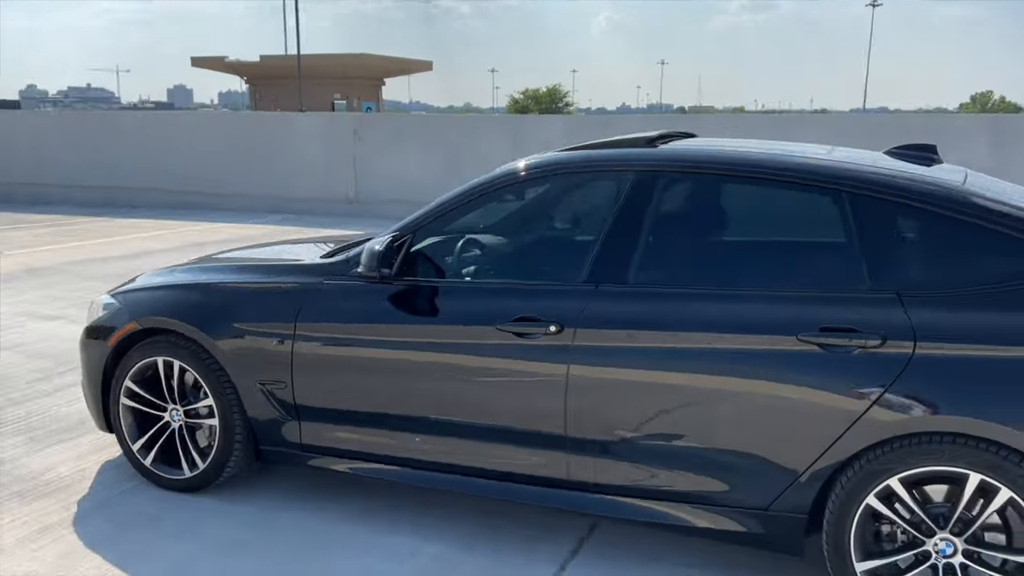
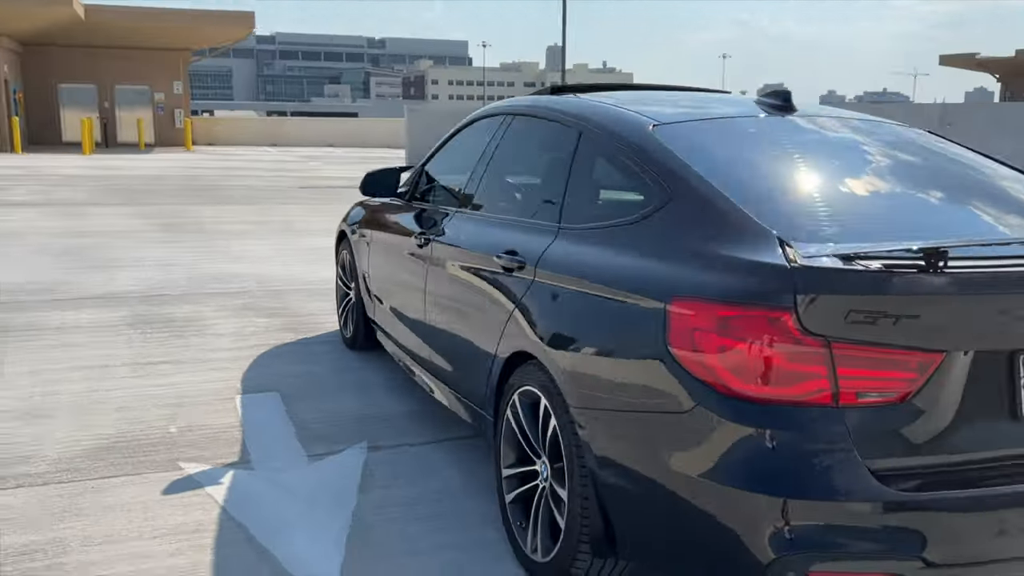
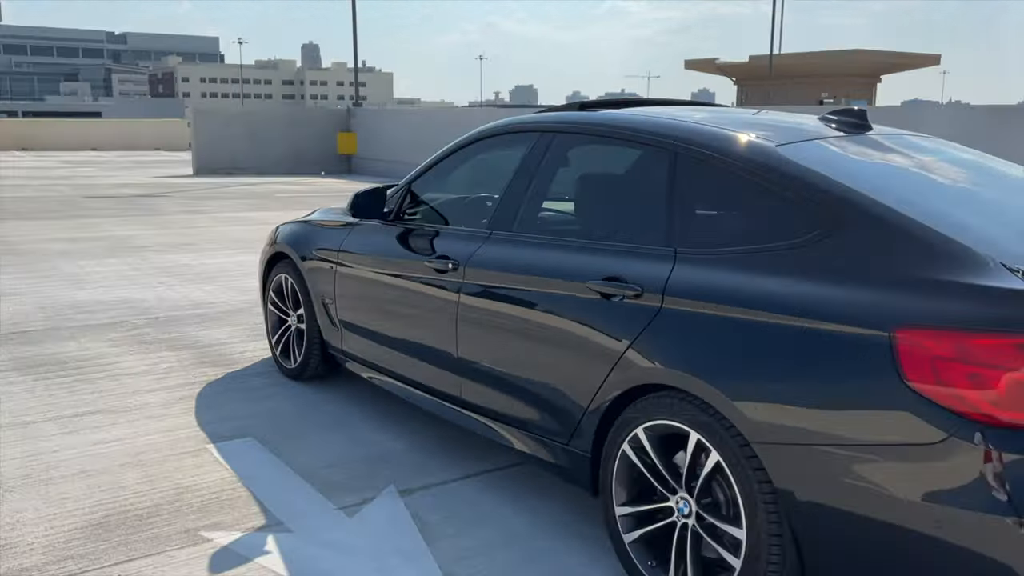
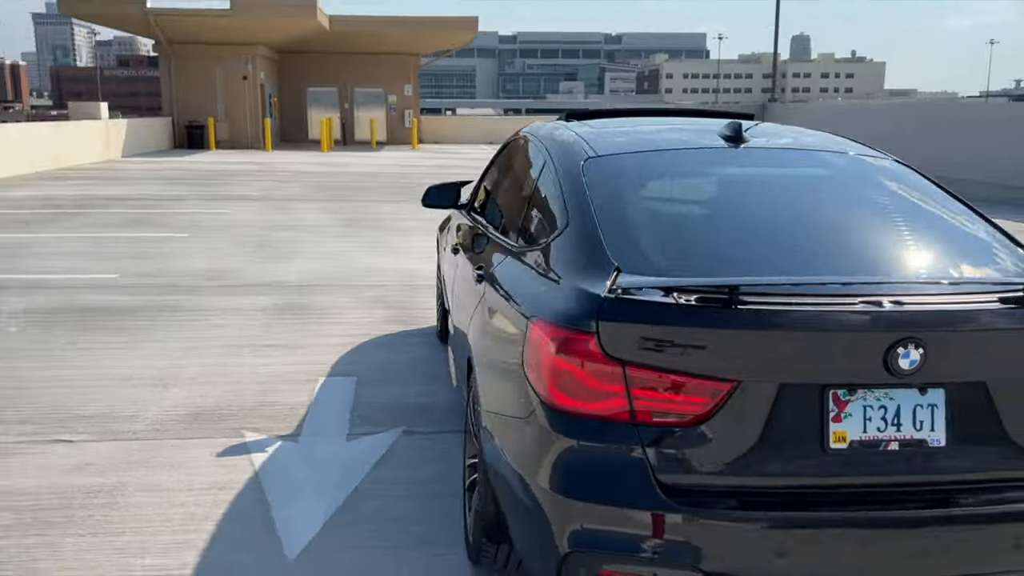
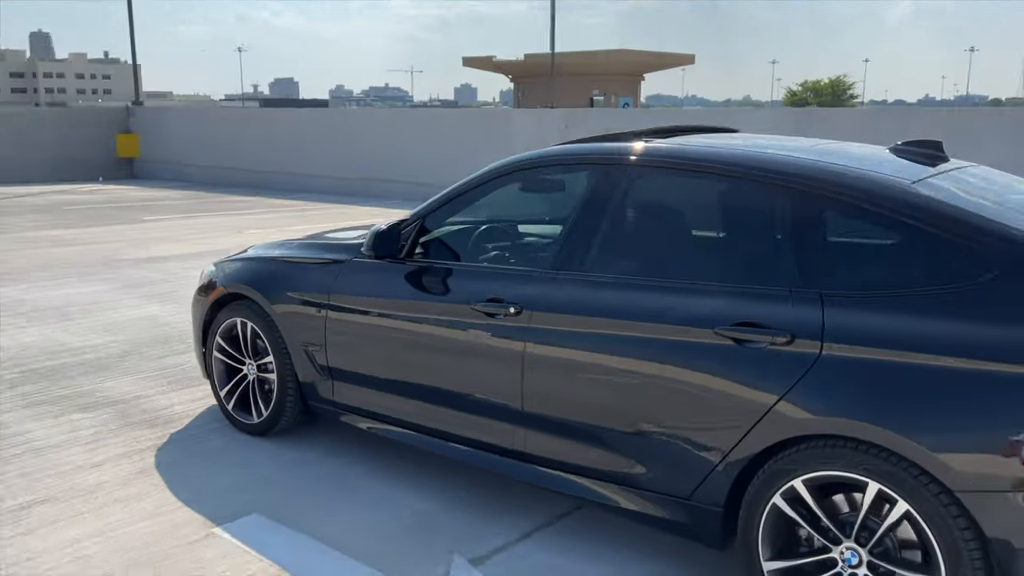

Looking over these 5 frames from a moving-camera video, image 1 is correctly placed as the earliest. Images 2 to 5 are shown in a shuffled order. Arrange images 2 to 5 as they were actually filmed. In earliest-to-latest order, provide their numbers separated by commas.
5, 3, 2, 4
